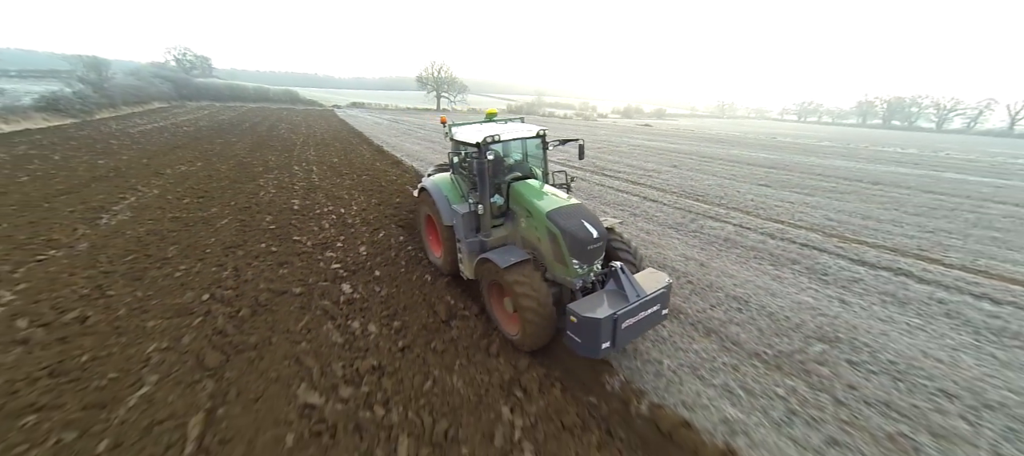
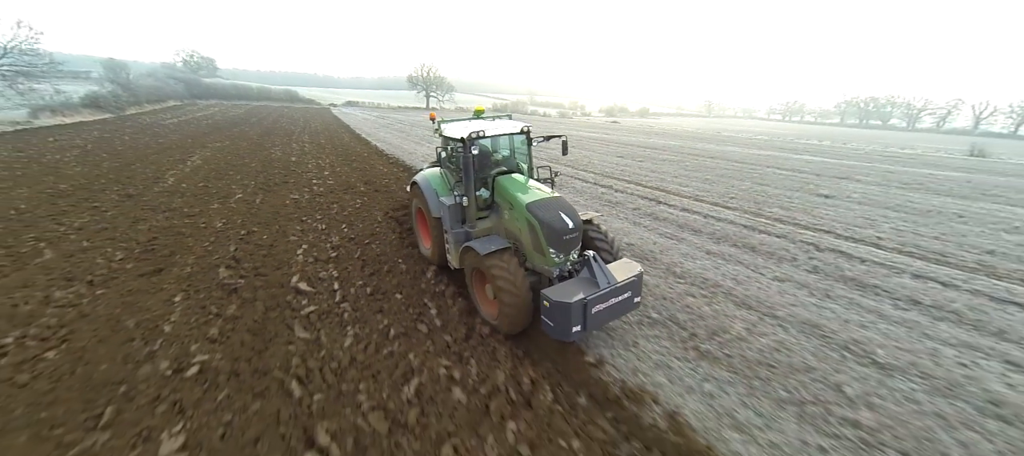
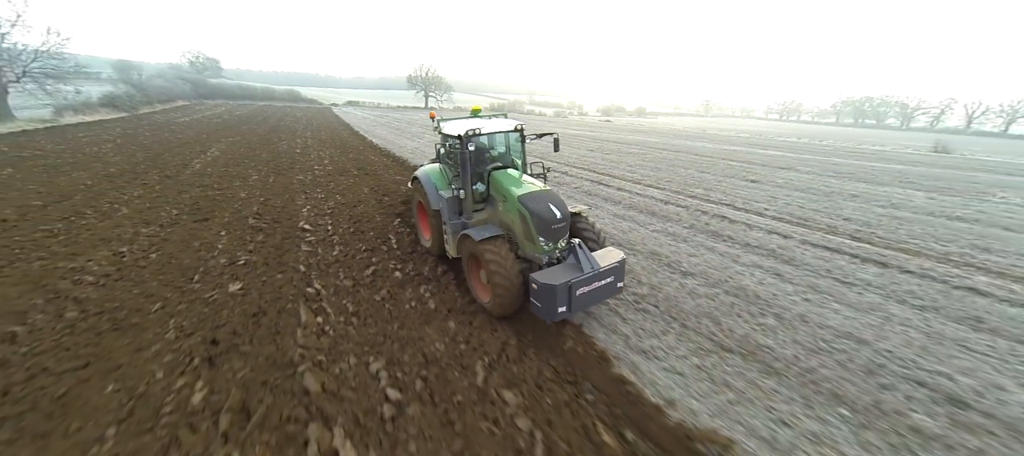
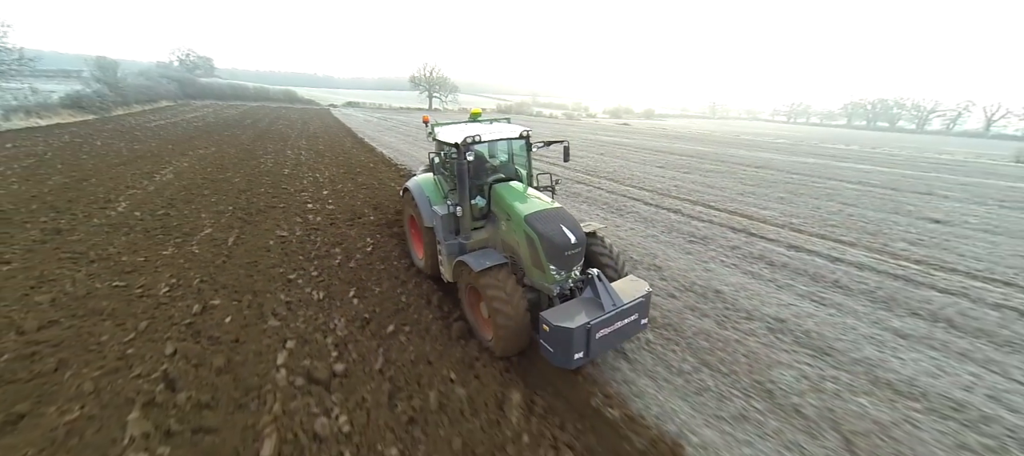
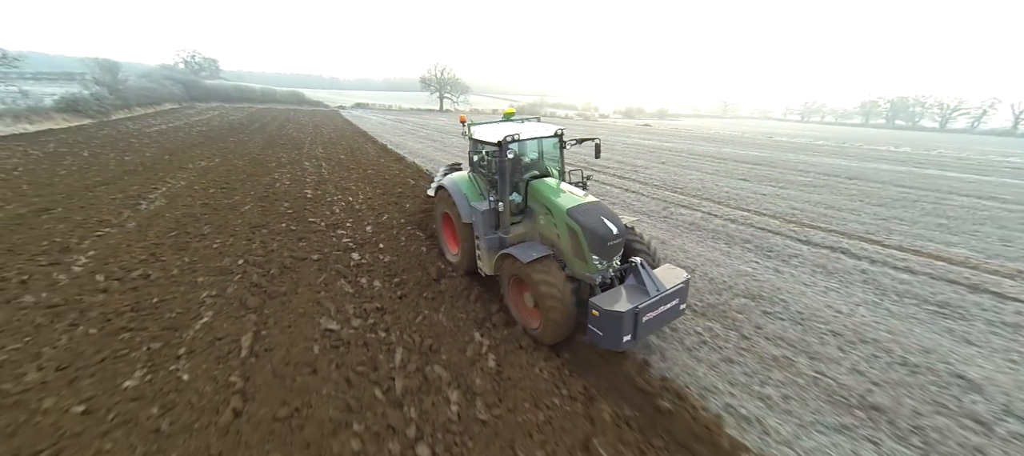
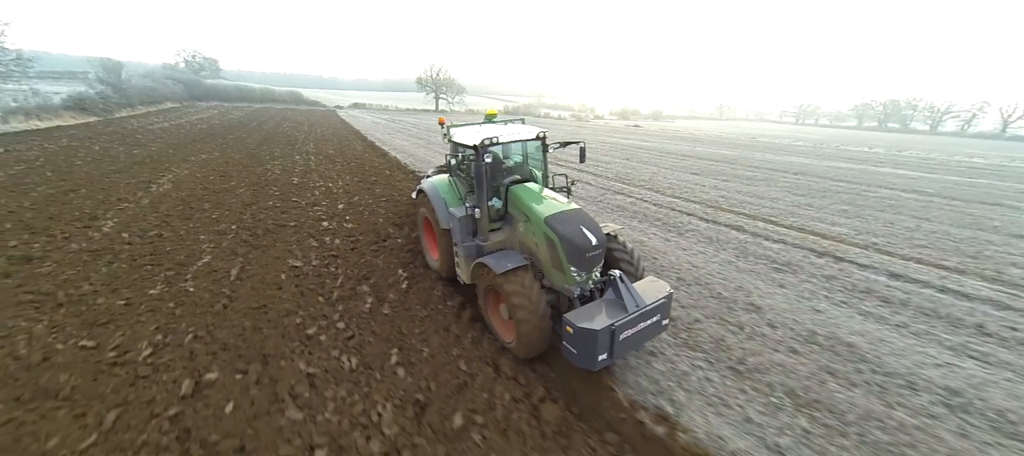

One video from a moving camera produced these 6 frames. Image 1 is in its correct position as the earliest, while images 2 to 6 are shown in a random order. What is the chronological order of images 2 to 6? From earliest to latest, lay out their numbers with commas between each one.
5, 6, 4, 2, 3
